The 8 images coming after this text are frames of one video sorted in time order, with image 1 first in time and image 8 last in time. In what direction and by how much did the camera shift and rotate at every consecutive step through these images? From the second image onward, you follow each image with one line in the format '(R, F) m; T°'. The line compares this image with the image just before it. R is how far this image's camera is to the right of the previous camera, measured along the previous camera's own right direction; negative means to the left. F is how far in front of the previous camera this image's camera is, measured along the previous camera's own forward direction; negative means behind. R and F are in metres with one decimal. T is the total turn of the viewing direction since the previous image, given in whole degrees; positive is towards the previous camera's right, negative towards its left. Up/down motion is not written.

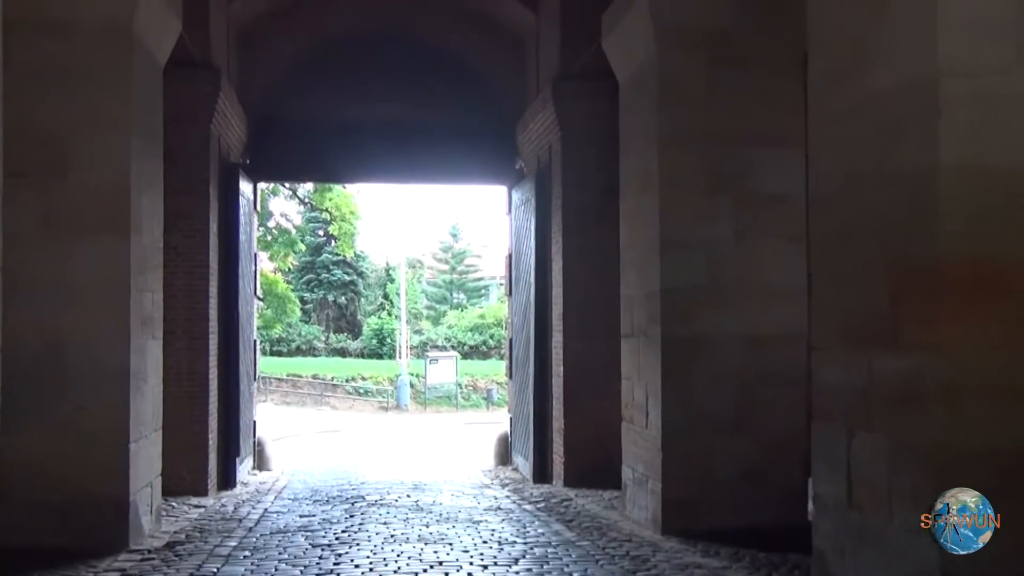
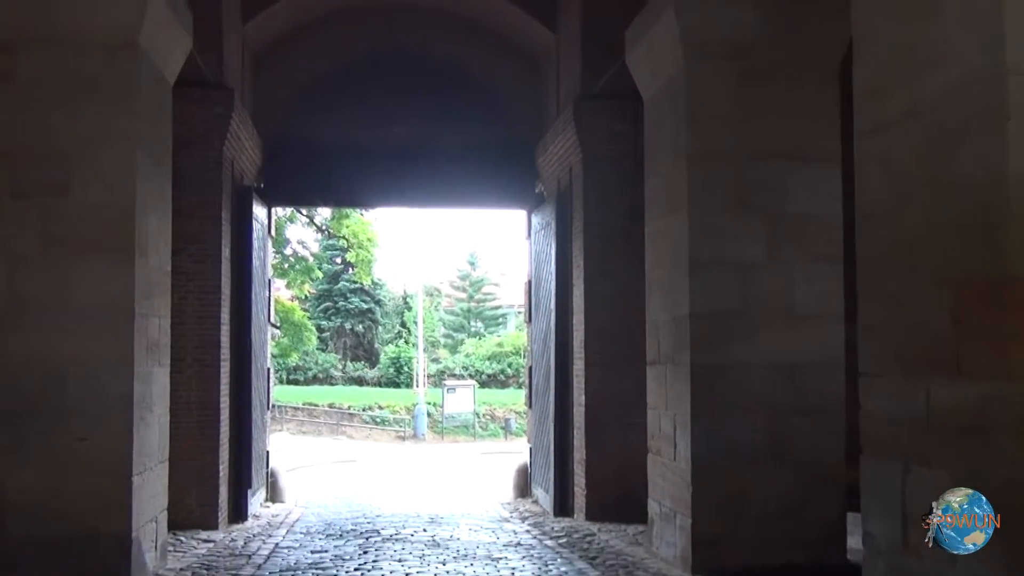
(0.0, +0.3) m; -1°
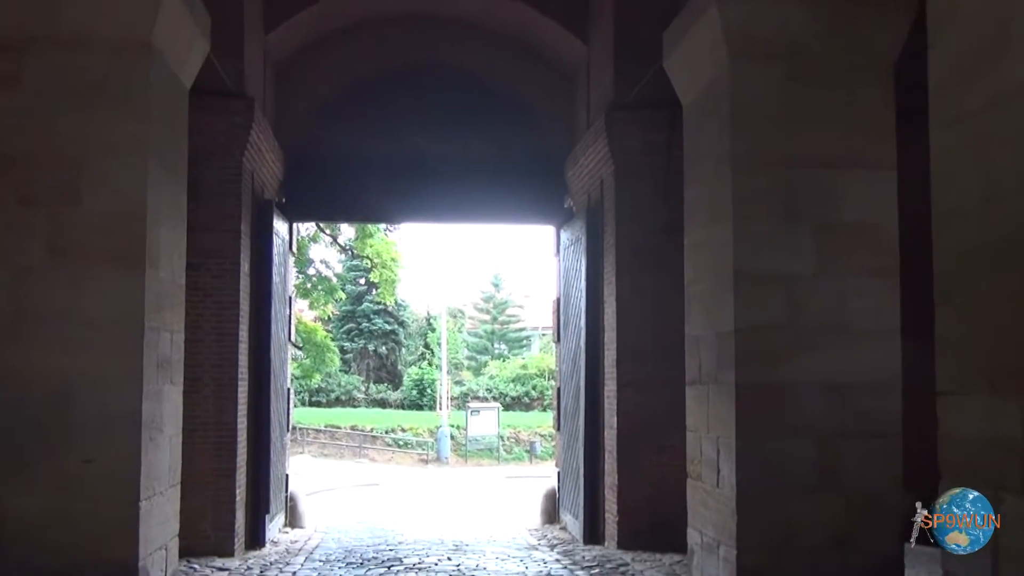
(-0.1, +0.4) m; -1°
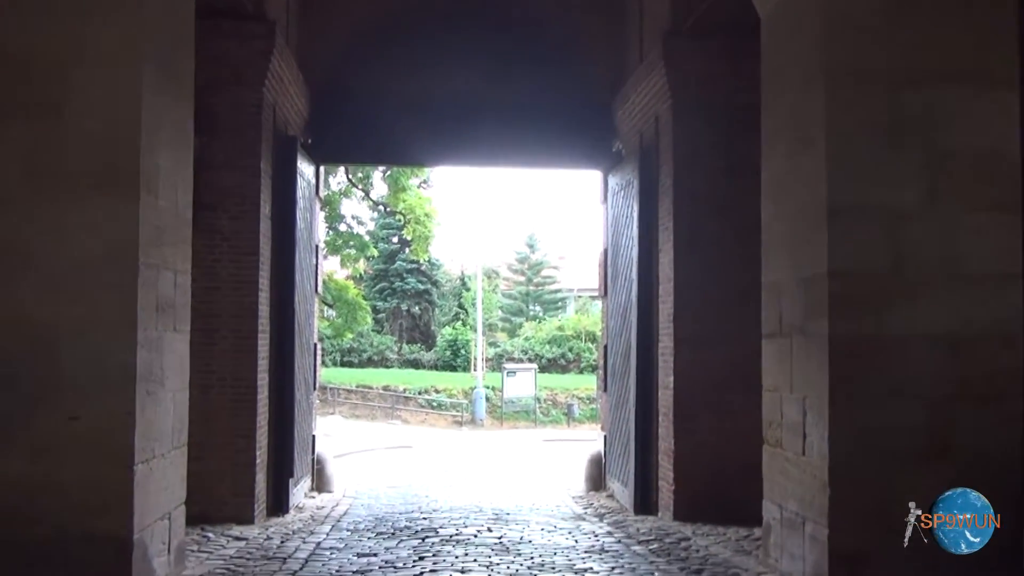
(-0.1, +1.0) m; -2°
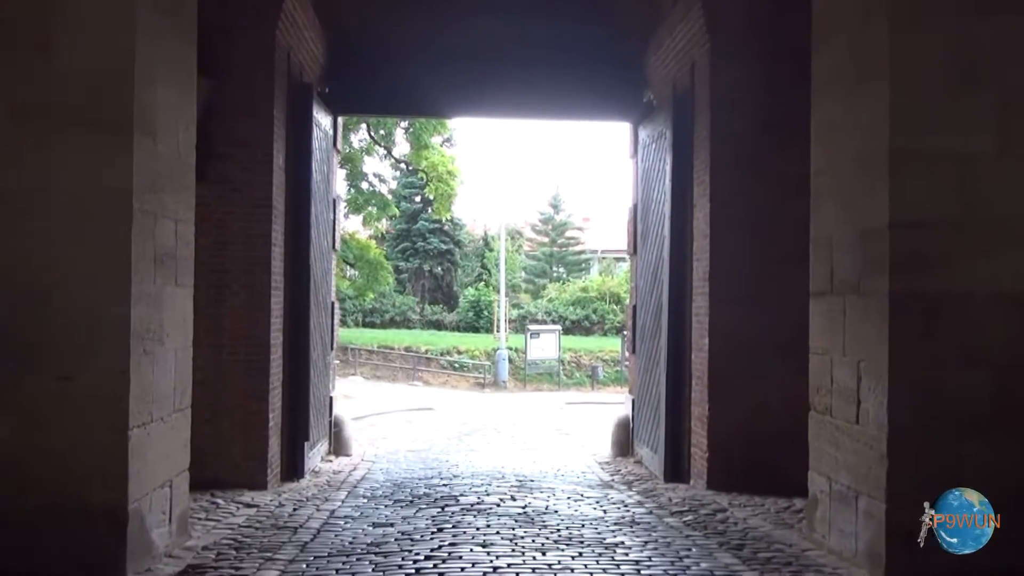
(0.0, +0.5) m; -1°
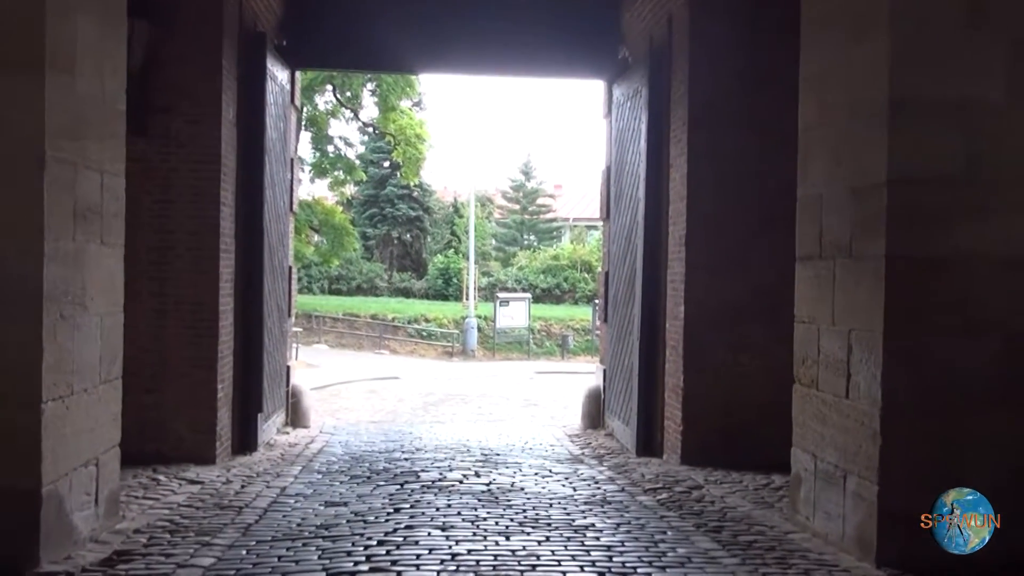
(0.0, +0.5) m; +2°
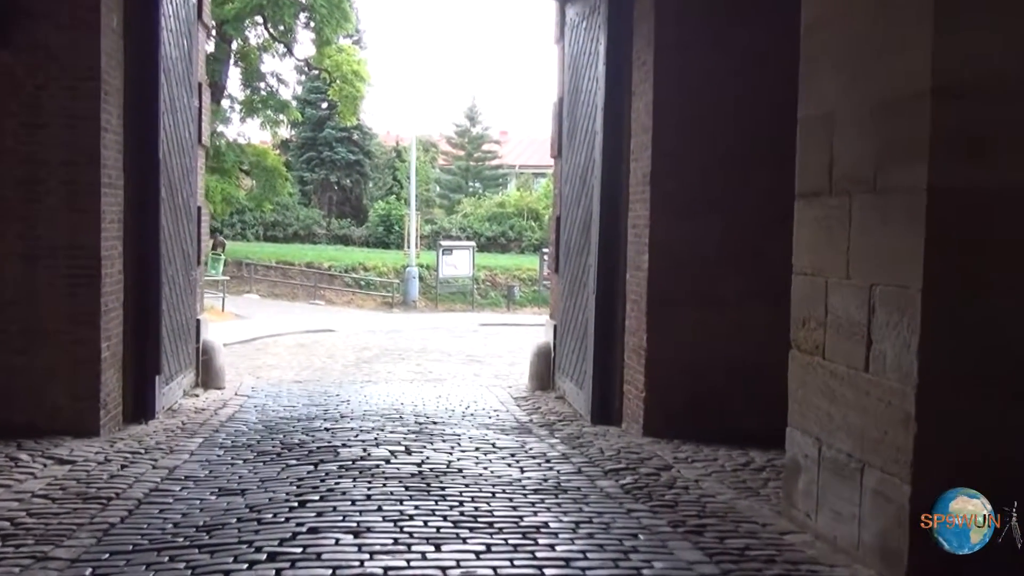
(0.0, +1.2) m; +3°
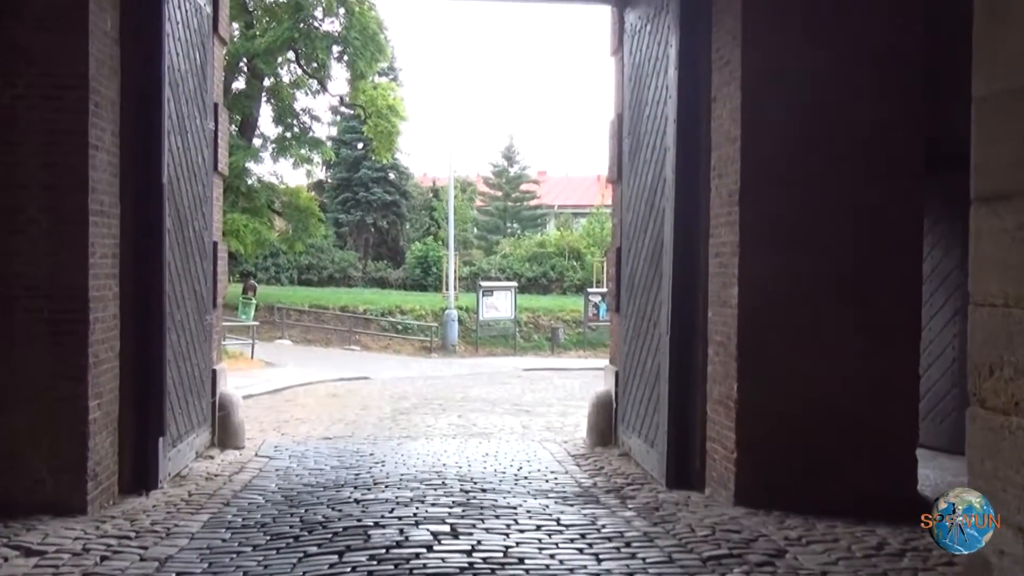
(-0.2, +1.2) m; -2°
